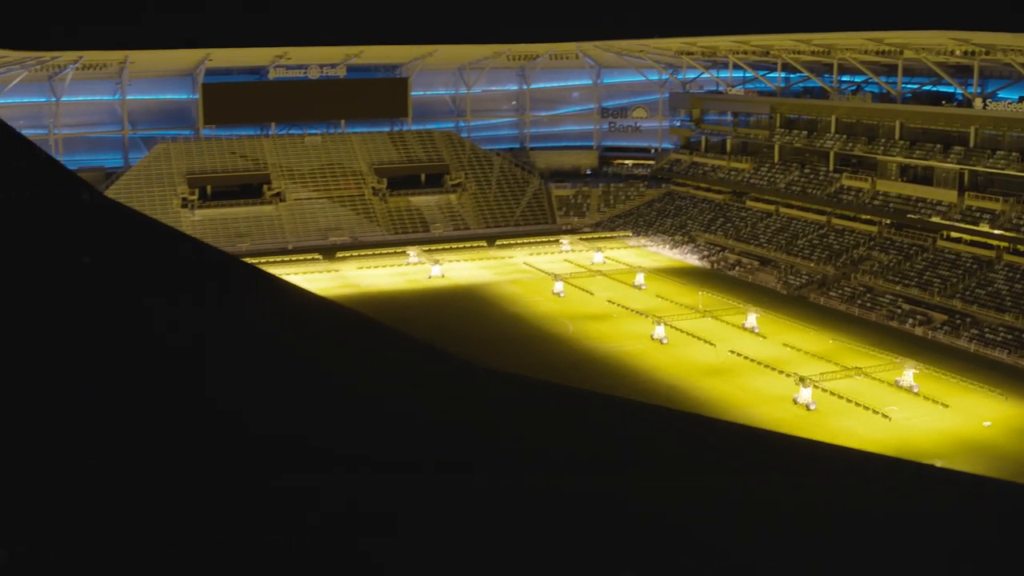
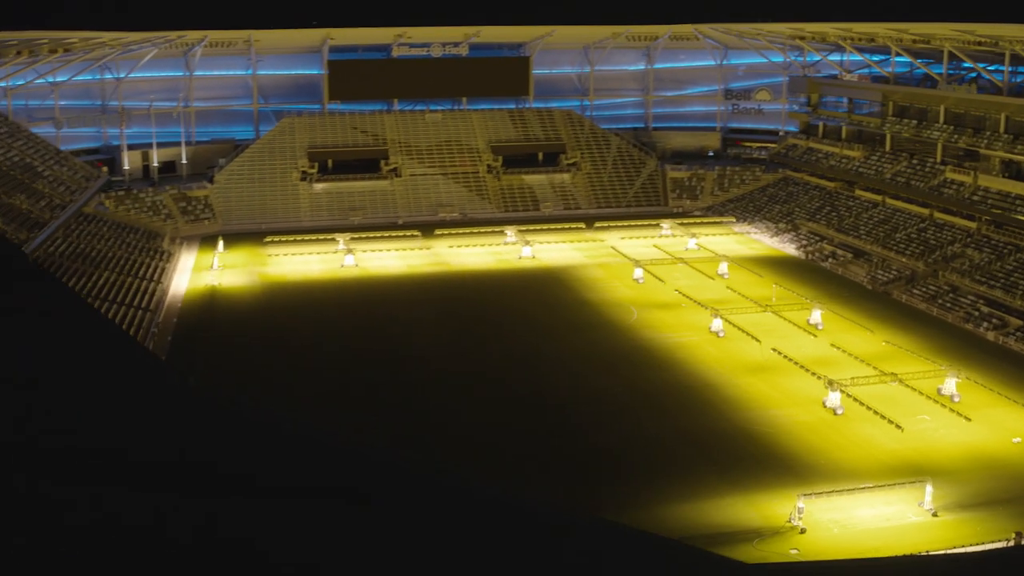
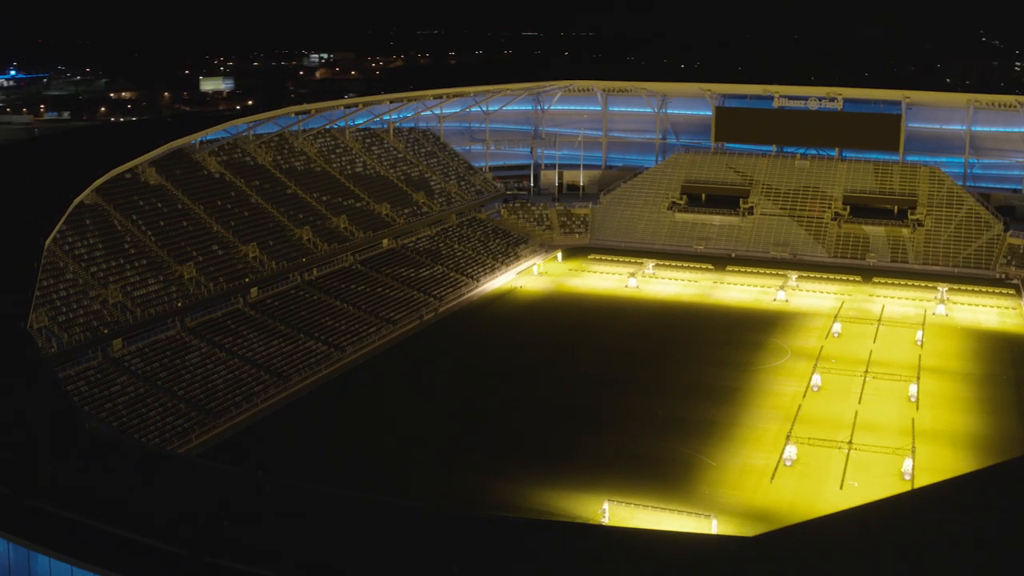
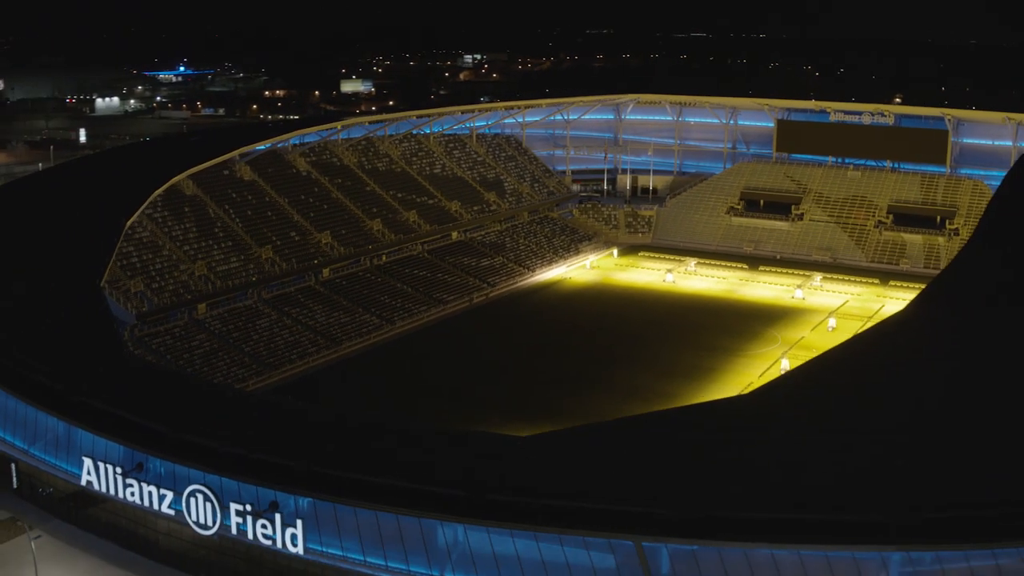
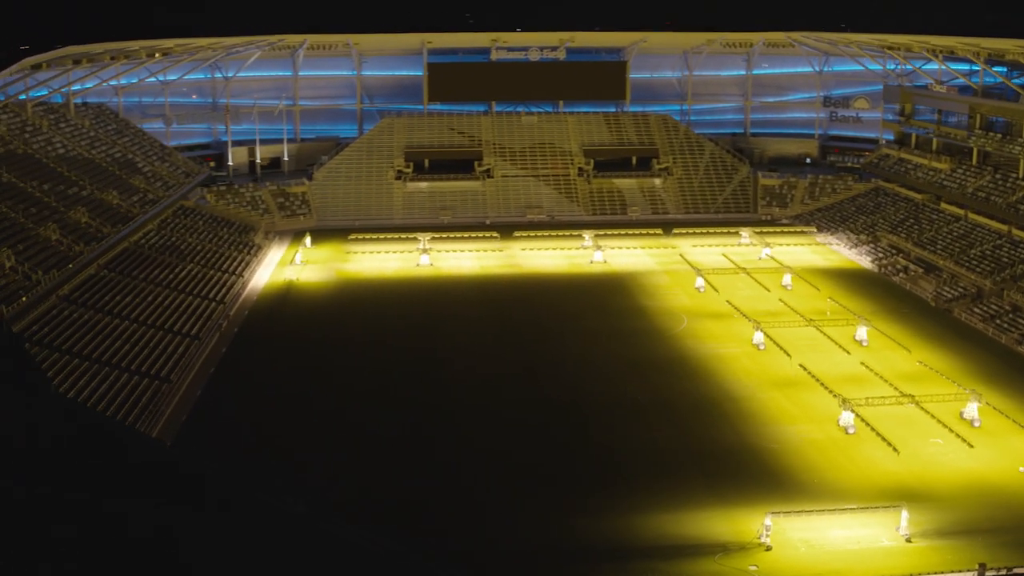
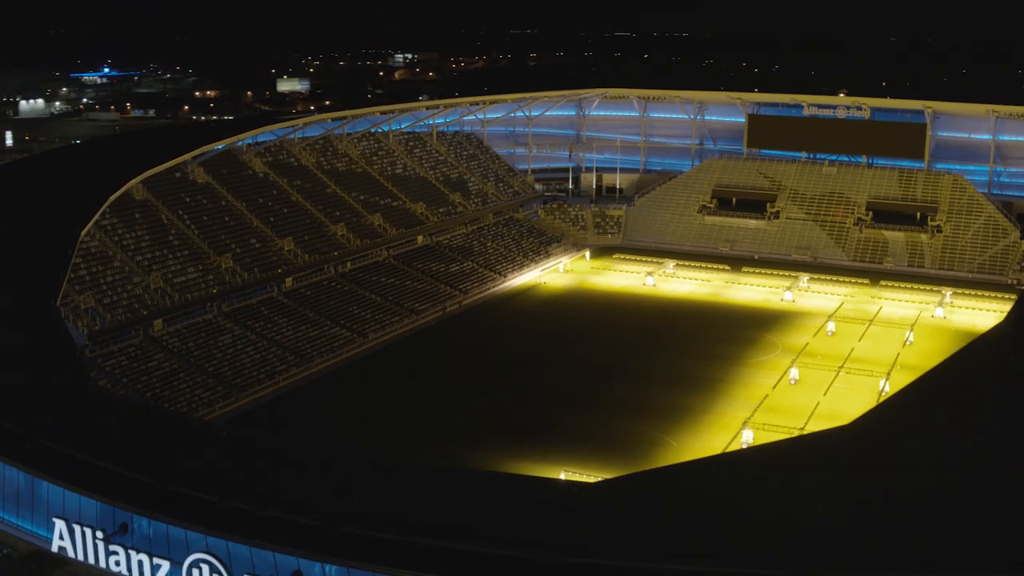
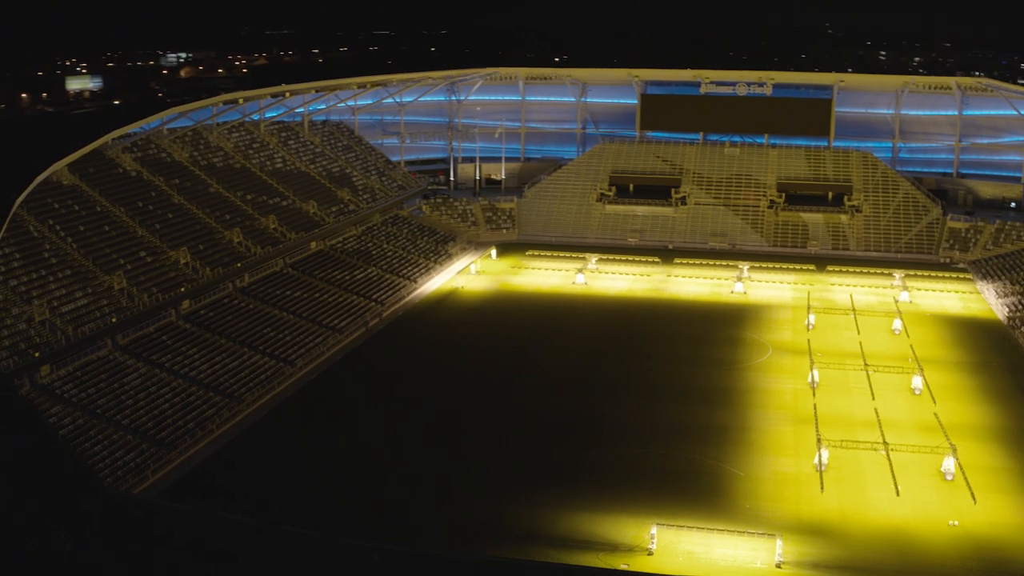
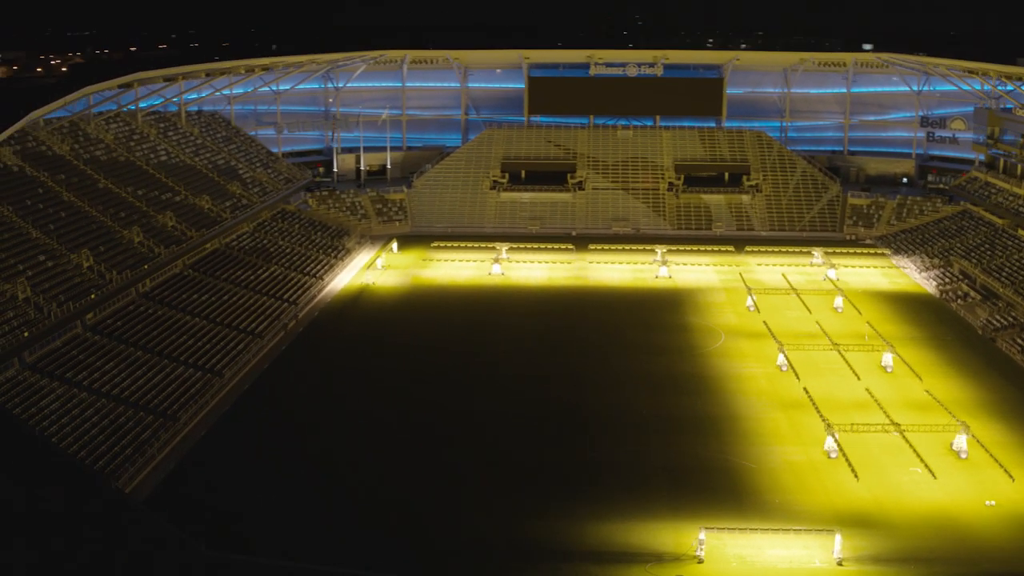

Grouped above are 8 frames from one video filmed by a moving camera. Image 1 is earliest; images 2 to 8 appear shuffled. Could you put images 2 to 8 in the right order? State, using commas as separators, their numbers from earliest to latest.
2, 5, 8, 7, 3, 6, 4
